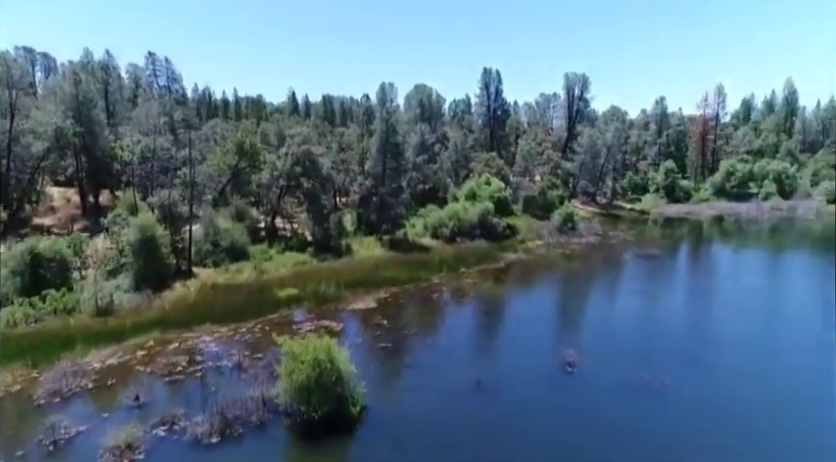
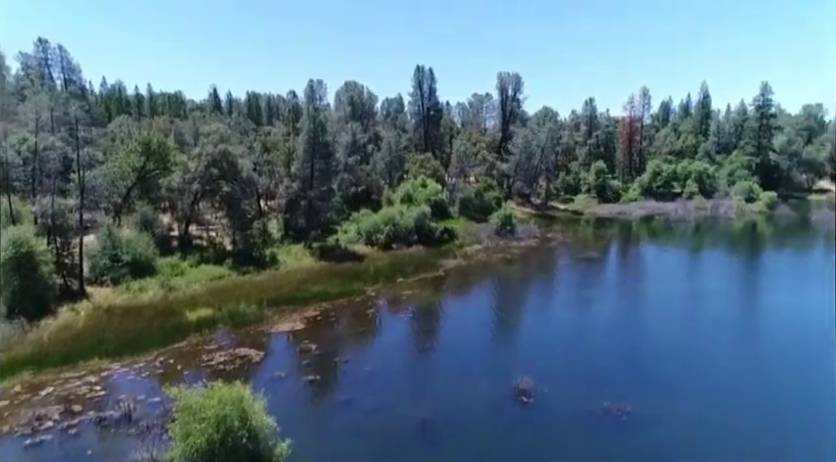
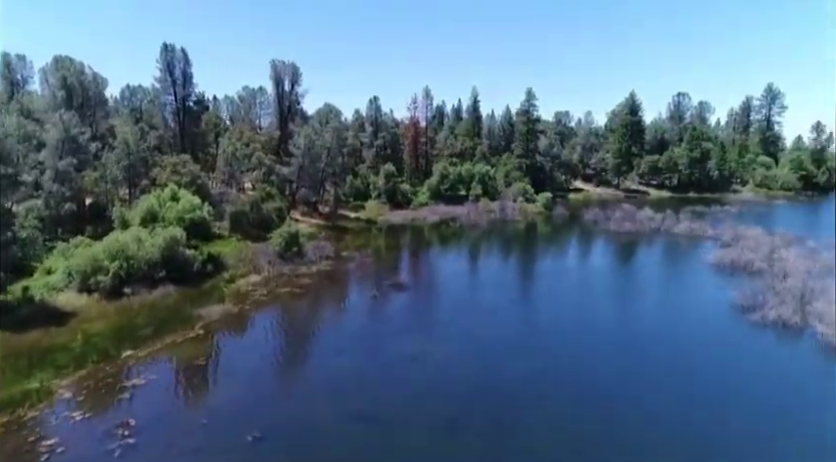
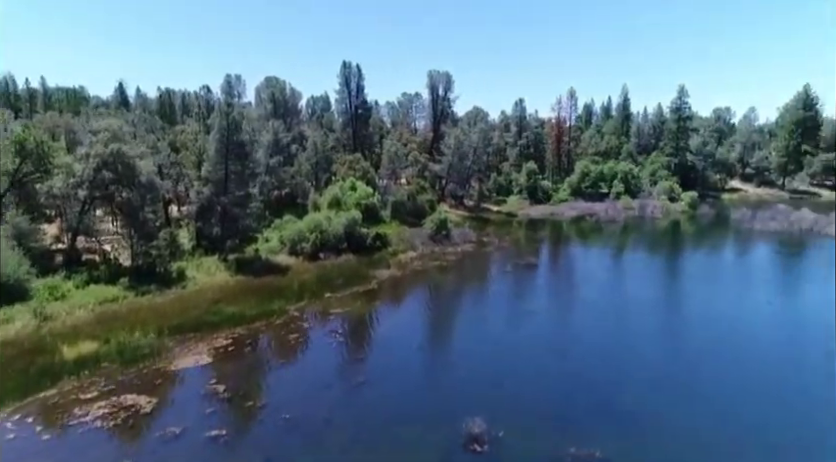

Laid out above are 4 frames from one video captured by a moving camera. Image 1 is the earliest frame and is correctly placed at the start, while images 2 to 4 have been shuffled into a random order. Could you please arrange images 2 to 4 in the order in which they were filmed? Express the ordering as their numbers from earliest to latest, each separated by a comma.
2, 4, 3
